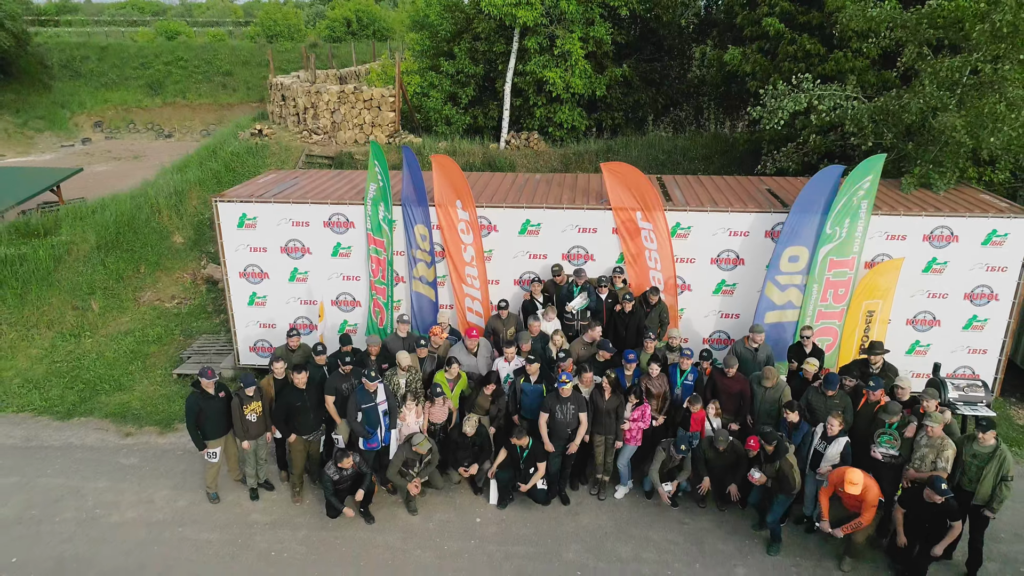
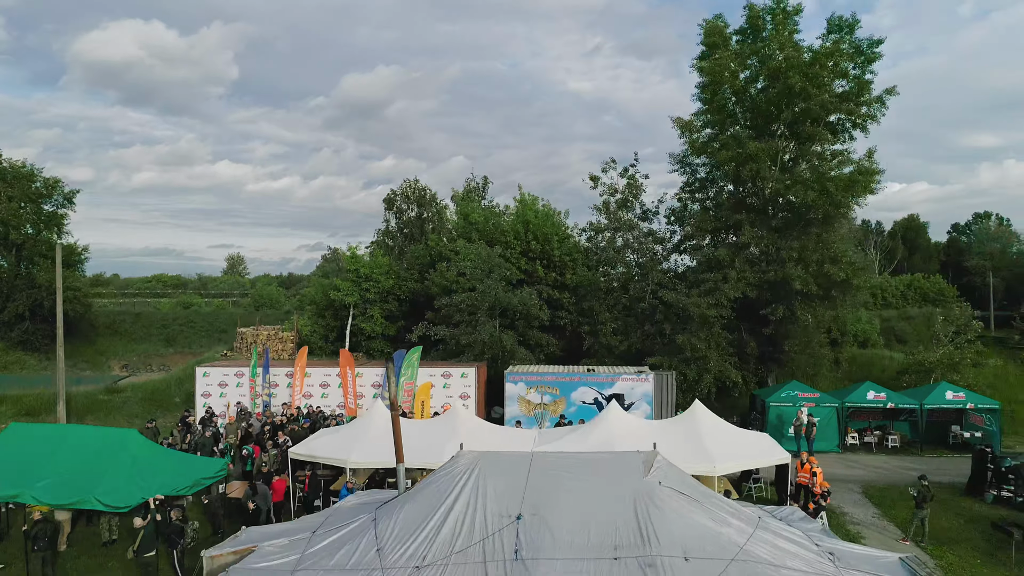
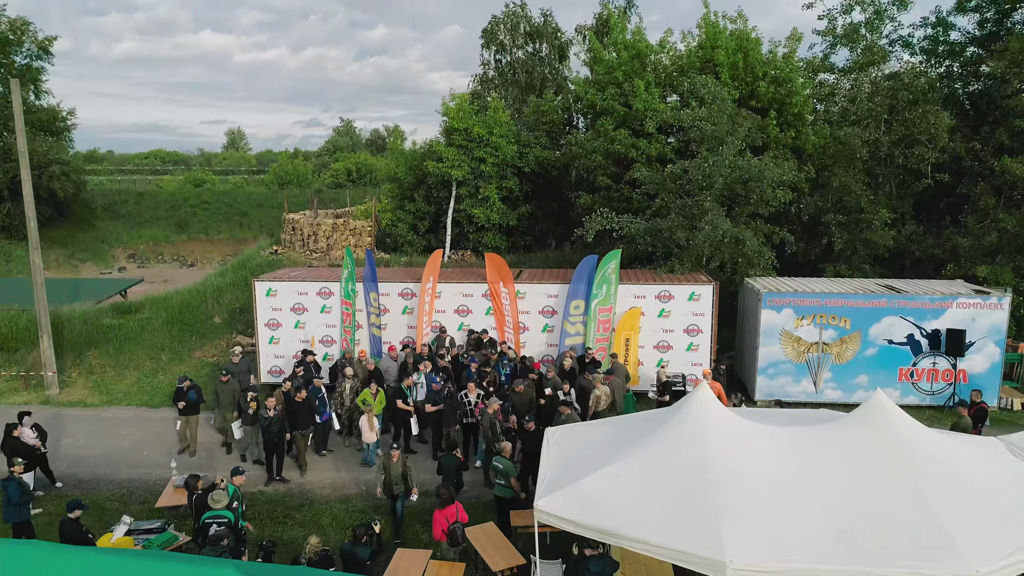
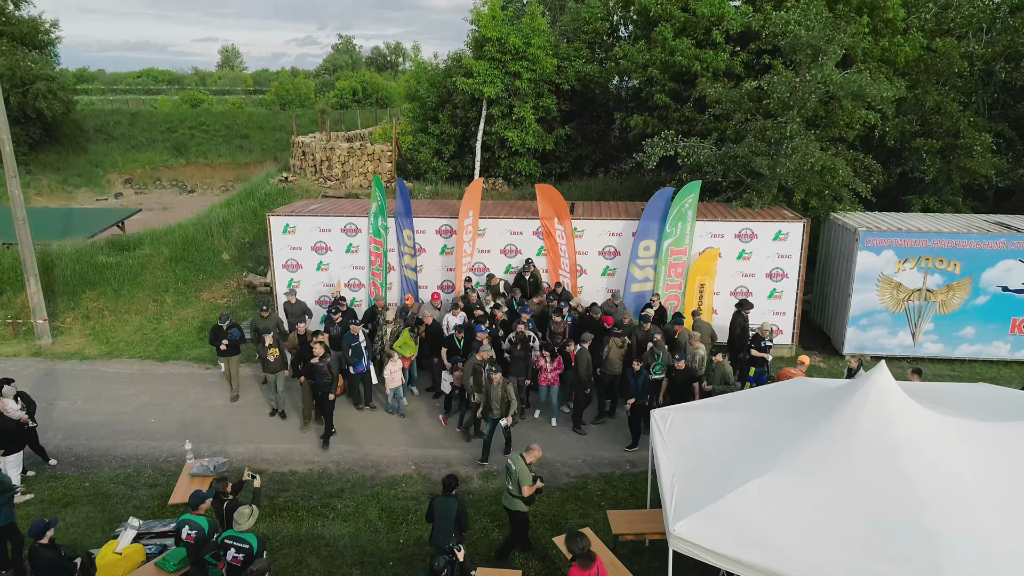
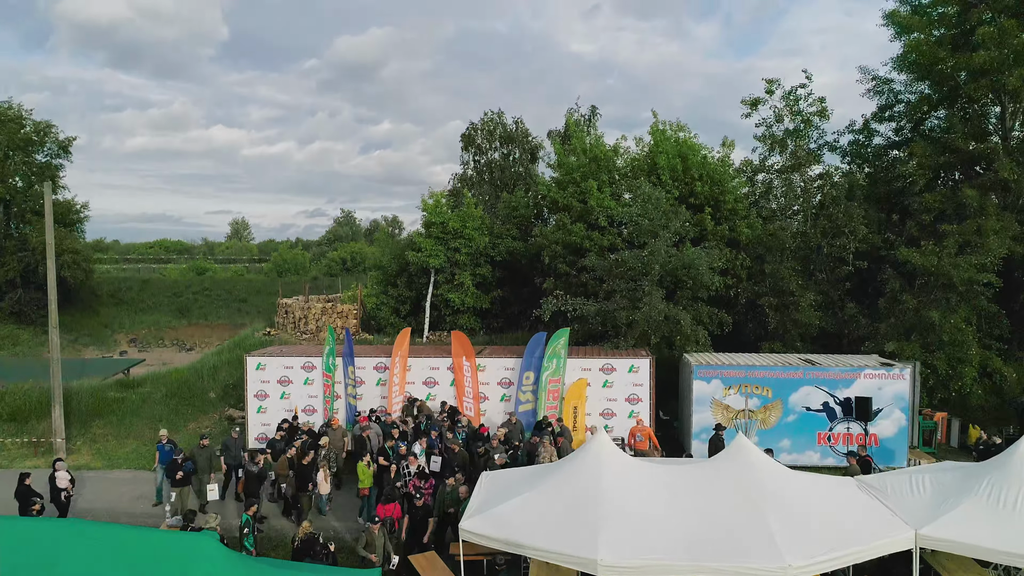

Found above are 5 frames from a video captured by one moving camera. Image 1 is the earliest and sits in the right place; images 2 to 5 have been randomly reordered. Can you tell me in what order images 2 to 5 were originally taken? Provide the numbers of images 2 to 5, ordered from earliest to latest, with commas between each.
4, 3, 5, 2
